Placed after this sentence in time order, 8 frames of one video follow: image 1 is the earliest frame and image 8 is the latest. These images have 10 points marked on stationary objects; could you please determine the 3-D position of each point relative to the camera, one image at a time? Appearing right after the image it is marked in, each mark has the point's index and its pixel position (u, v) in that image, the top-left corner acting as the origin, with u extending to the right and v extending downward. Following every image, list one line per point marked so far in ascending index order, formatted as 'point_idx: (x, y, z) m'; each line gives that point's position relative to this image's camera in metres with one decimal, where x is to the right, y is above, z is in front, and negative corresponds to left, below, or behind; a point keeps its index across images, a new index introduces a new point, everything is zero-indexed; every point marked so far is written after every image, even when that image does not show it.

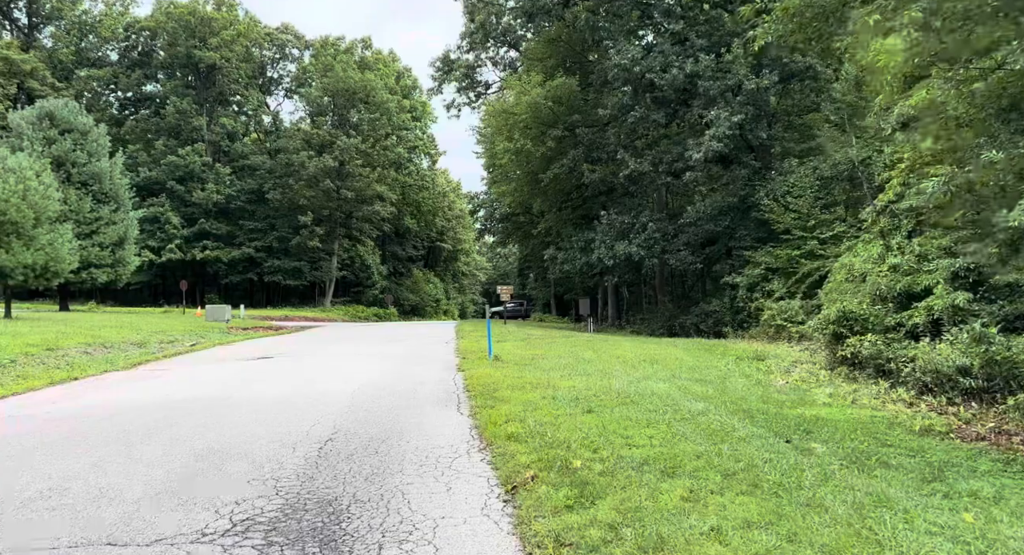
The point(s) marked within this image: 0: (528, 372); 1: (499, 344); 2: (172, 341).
0: (+0.3, -1.5, +11.1) m
1: (-0.3, -1.6, +17.0) m
2: (-9.7, -1.8, +19.7) m
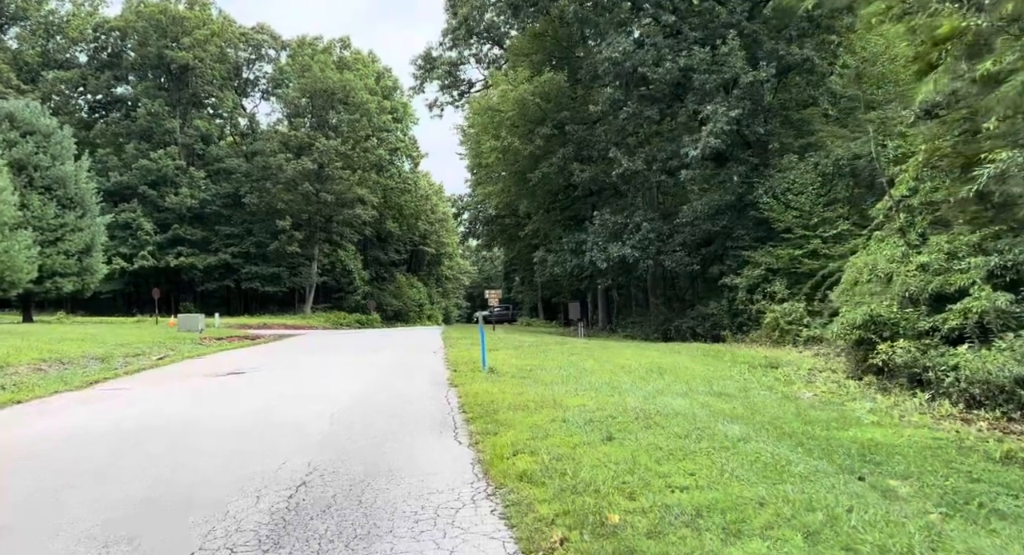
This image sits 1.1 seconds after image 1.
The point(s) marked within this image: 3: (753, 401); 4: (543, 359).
0: (+0.3, -1.6, +10.0) m
1: (-0.5, -1.7, +15.9) m
2: (-9.9, -2.0, +18.3) m
3: (+3.0, -1.6, +8.6) m
4: (+0.7, -1.7, +14.1) m
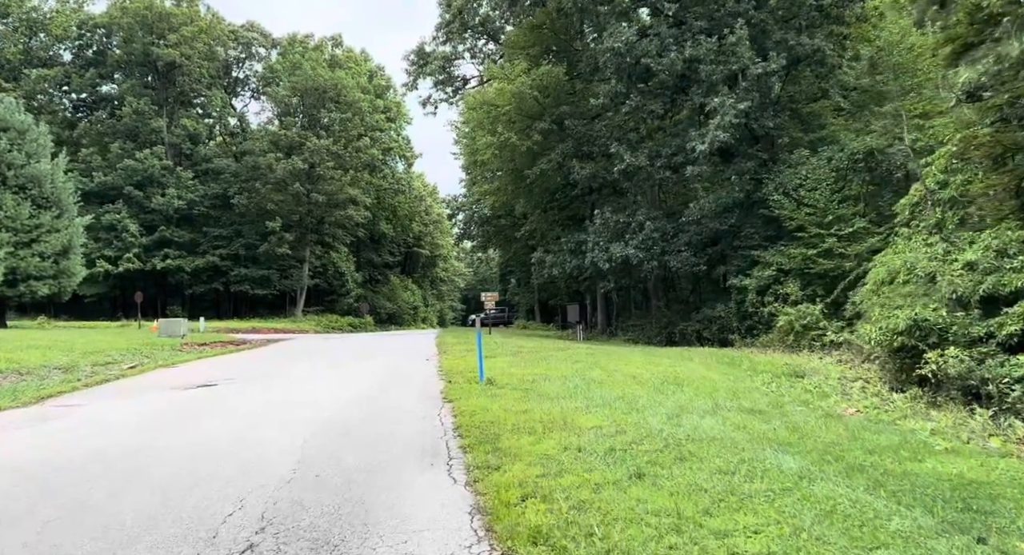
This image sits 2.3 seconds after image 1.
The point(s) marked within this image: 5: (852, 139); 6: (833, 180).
0: (+0.3, -1.6, +8.8) m
1: (-0.5, -1.8, +14.7) m
2: (-10.0, -2.1, +17.1) m
3: (+3.1, -1.6, +7.5) m
4: (+0.6, -1.7, +12.9) m
5: (+9.8, +4.1, +19.9) m
6: (+9.2, +2.9, +19.9) m
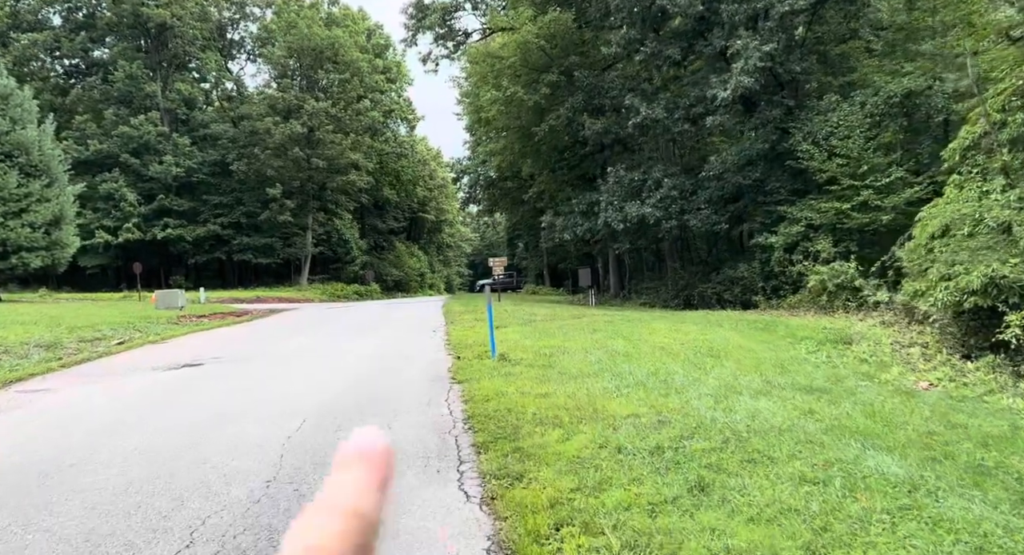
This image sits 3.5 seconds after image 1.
0: (+0.5, -1.2, +7.7) m
1: (-0.3, -1.1, +13.6) m
2: (-9.7, -1.4, +16.0) m
3: (+3.2, -1.2, +6.3) m
4: (+0.9, -1.1, +11.8) m
5: (+10.0, +5.3, +18.4) m
6: (+9.4, +4.0, +18.4) m
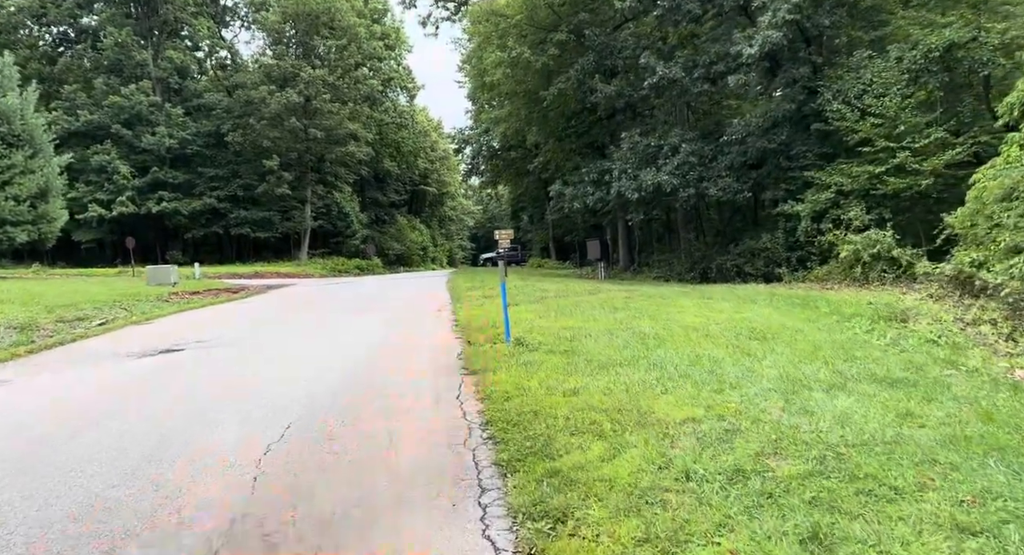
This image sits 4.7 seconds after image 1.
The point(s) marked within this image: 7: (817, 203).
0: (+0.7, -0.9, +6.6) m
1: (0.0, -0.6, +12.4) m
2: (-9.4, -0.9, +14.9) m
3: (+3.4, -0.9, +5.2) m
4: (+1.1, -0.6, +10.6) m
5: (+10.2, +6.0, +16.9) m
6: (+9.6, +4.8, +17.0) m
7: (+7.9, +1.9, +17.9) m
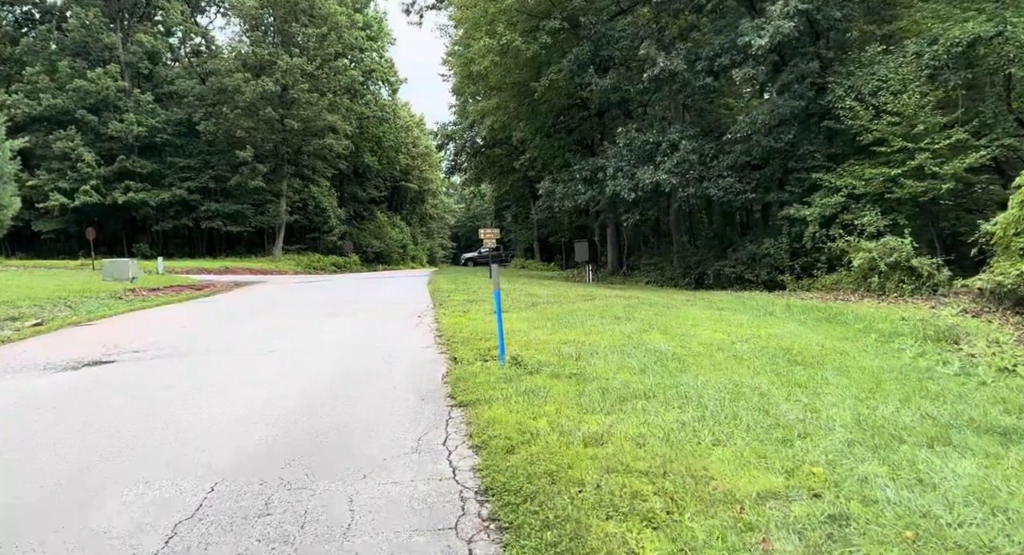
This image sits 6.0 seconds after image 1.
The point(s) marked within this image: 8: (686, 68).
0: (+0.7, -1.0, +5.2) m
1: (-0.2, -0.6, +11.0) m
2: (-9.7, -0.8, +13.2) m
3: (+3.5, -1.1, +3.9) m
4: (+1.0, -0.7, +9.3) m
5: (+10.0, +5.7, +15.8) m
6: (+9.4, +4.5, +15.9) m
7: (+7.6, +1.7, +16.8) m
8: (+4.8, +5.8, +19.0) m
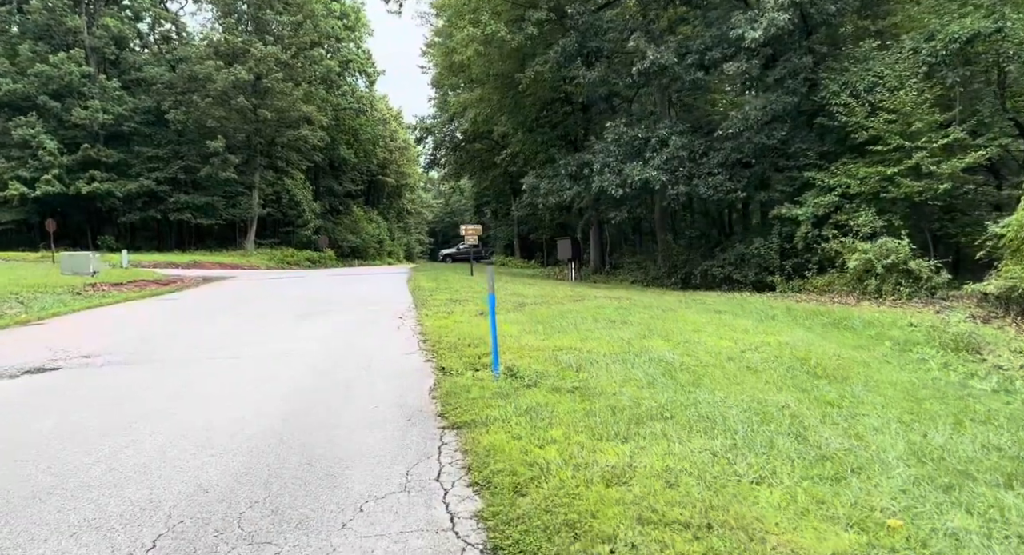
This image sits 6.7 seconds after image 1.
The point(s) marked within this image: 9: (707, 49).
0: (+0.7, -1.0, +4.5) m
1: (-0.4, -0.6, +10.3) m
2: (-9.9, -0.7, +12.2) m
3: (+3.5, -1.2, +3.3) m
4: (+0.9, -0.8, +8.6) m
5: (+9.7, +5.7, +15.4) m
6: (+9.1, +4.4, +15.5) m
7: (+7.3, +1.7, +16.3) m
8: (+4.4, +5.8, +18.4) m
9: (+5.2, +6.1, +18.4) m
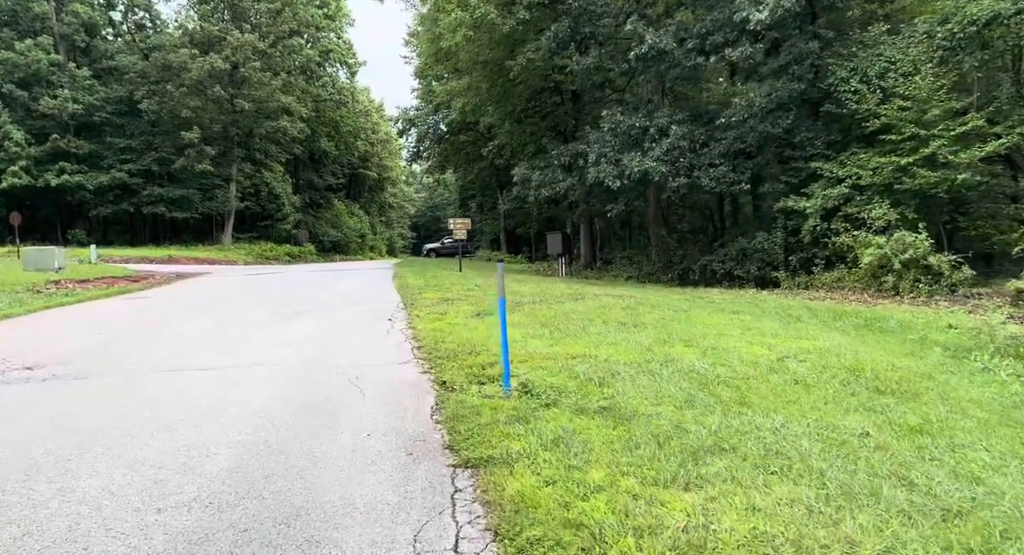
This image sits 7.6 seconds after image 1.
0: (+0.9, -1.1, +3.5) m
1: (-0.4, -0.6, +9.3) m
2: (-10.0, -0.7, +11.0) m
3: (+3.8, -1.2, +2.4) m
4: (+0.9, -0.7, +7.6) m
5: (+9.6, +5.7, +14.7) m
6: (+9.0, +4.5, +14.7) m
7: (+7.1, +1.8, +15.5) m
8: (+4.2, +5.9, +17.5) m
9: (+5.0, +6.2, +17.5) m
